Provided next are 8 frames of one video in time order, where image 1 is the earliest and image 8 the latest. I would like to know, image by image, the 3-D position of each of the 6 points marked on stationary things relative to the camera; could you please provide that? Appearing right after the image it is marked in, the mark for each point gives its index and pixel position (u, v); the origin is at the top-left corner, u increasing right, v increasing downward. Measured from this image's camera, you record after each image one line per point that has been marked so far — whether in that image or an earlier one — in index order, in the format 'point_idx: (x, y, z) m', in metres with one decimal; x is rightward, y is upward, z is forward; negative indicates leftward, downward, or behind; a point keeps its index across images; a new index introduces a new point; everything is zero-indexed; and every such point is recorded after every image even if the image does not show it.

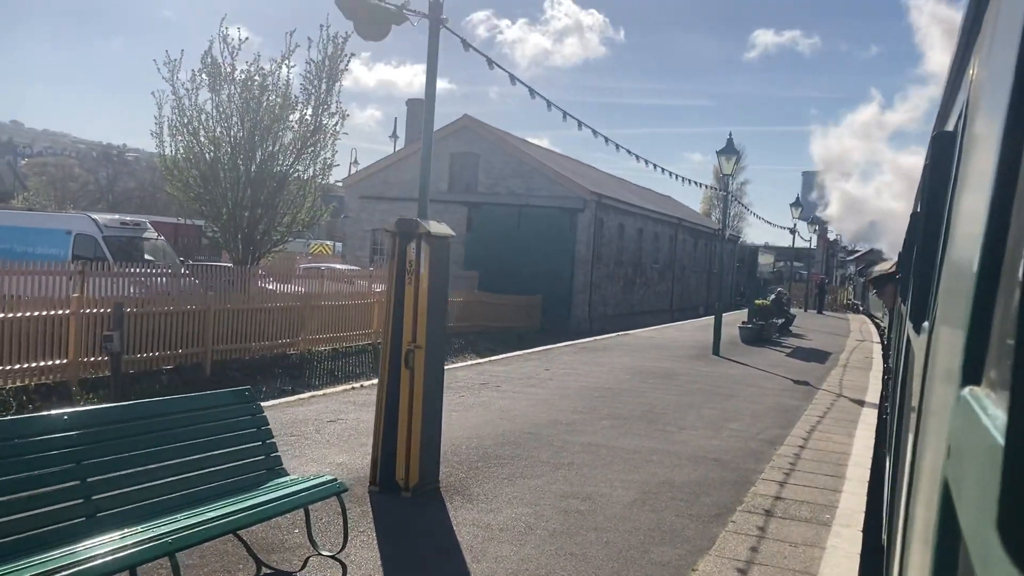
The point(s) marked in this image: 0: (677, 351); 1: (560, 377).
0: (+3.0, -1.1, +16.6) m
1: (+0.6, -1.1, +11.8) m
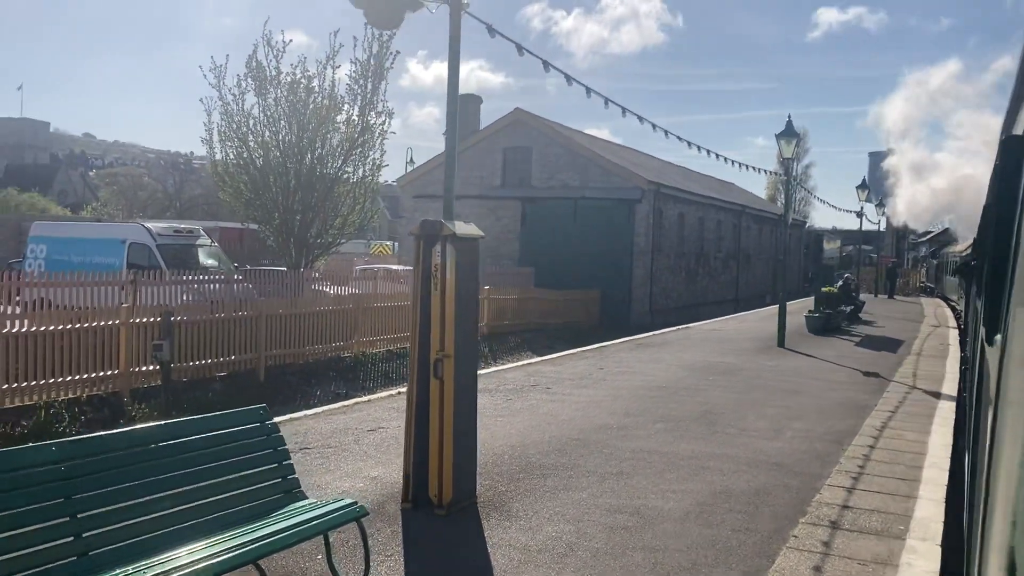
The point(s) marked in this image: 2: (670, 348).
0: (+3.9, -1.0, +16.0) m
1: (+1.3, -1.1, +11.3) m
2: (+2.6, -1.0, +14.9) m
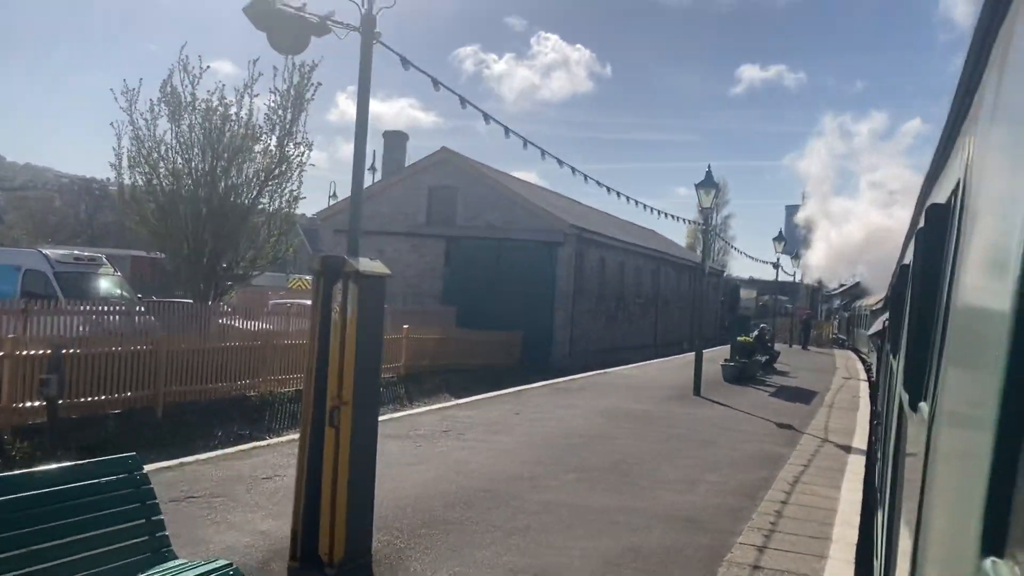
0: (+2.5, -1.8, +15.9) m
1: (+0.2, -1.6, +11.1) m
2: (+1.2, -1.7, +14.8) m
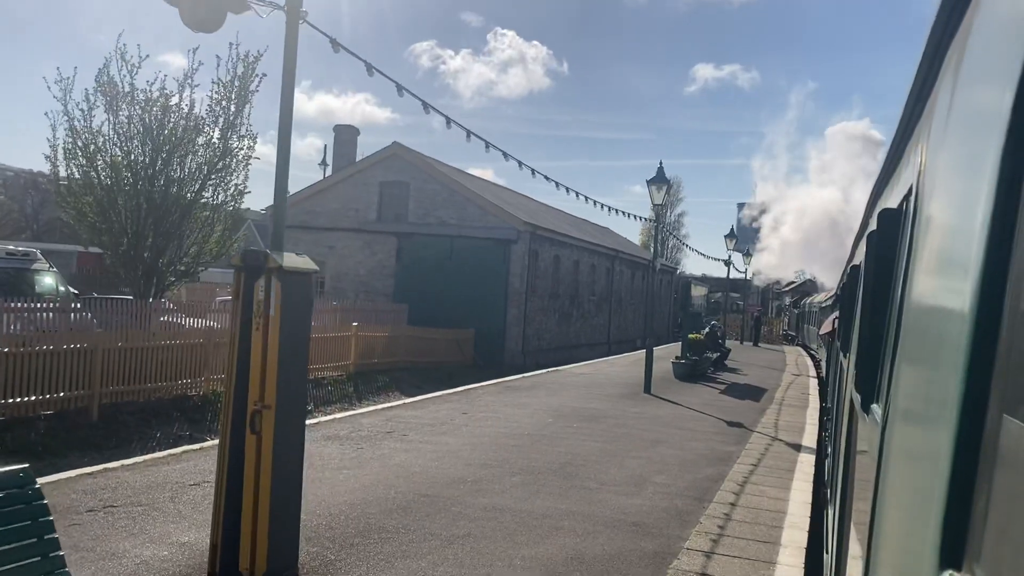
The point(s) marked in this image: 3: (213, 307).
0: (+1.6, -1.7, +15.7) m
1: (-0.4, -1.6, +10.8) m
2: (+0.4, -1.7, +14.5) m
3: (-5.2, -0.3, +15.7) m
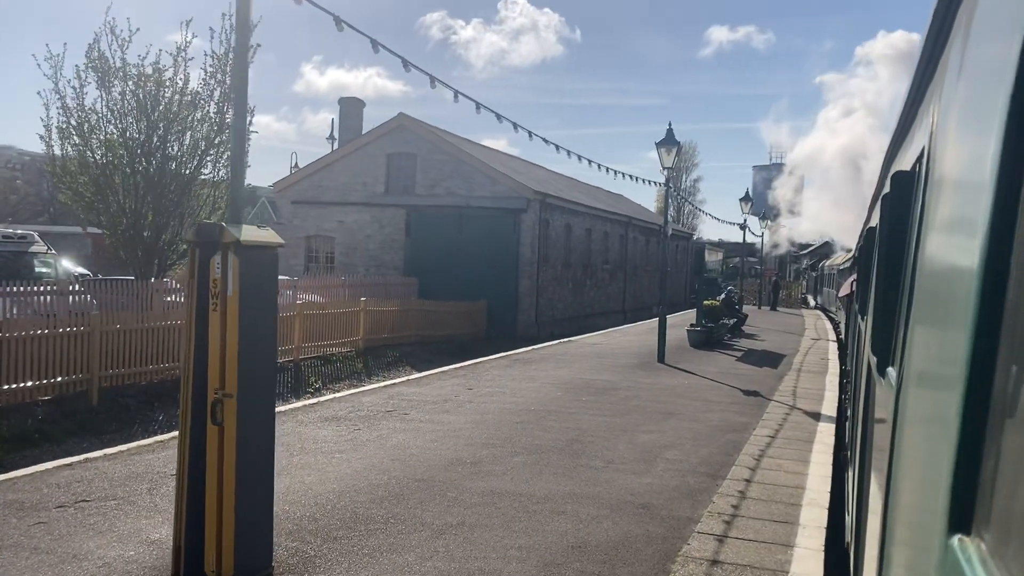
0: (+1.8, -1.2, +15.3) m
1: (-0.3, -1.3, +10.4) m
2: (+0.5, -1.2, +14.1) m
3: (-5.0, 0.0, +15.4) m
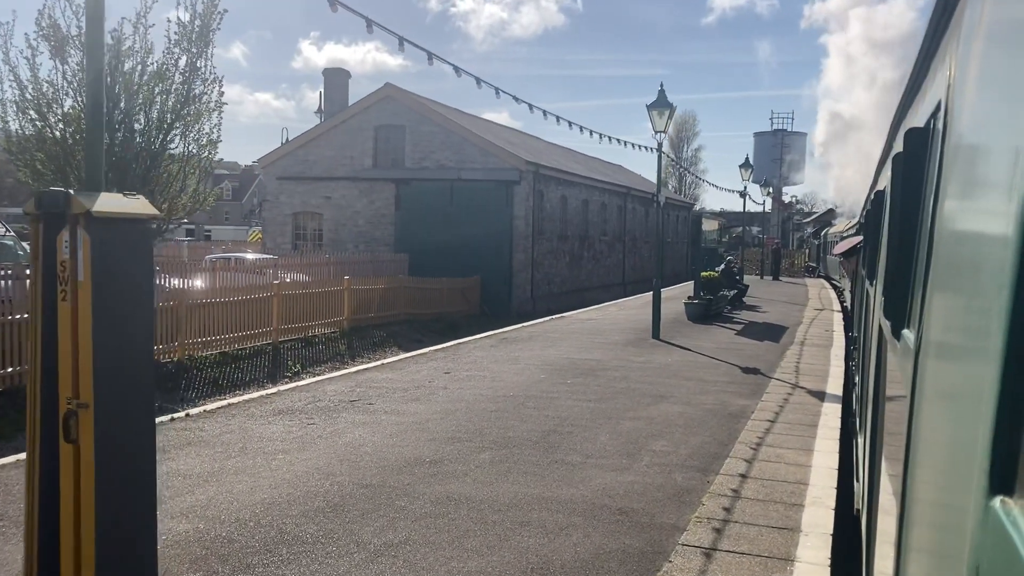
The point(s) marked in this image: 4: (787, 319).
0: (+1.6, -0.8, +14.5) m
1: (-0.6, -1.0, +9.6) m
2: (+0.3, -0.8, +13.3) m
3: (-5.3, +0.3, +14.6) m
4: (+5.8, -0.6, +19.3) m
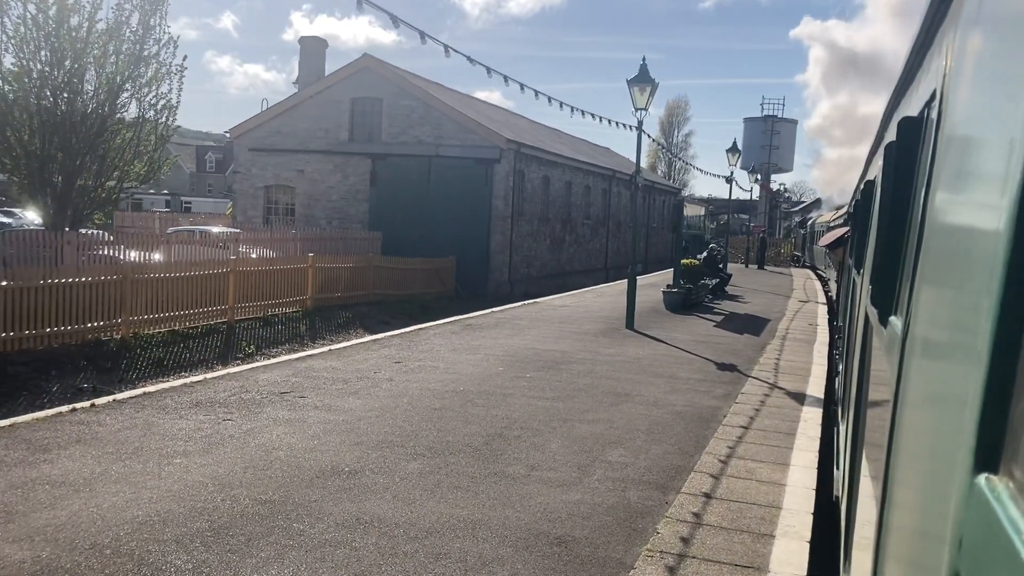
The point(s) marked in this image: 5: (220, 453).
0: (+1.1, -0.6, +13.7) m
1: (-1.0, -0.8, +8.8) m
2: (-0.2, -0.6, +12.5) m
3: (-5.7, +0.7, +13.7) m
4: (+5.2, -0.5, +18.6) m
5: (-1.8, -1.0, +5.8) m
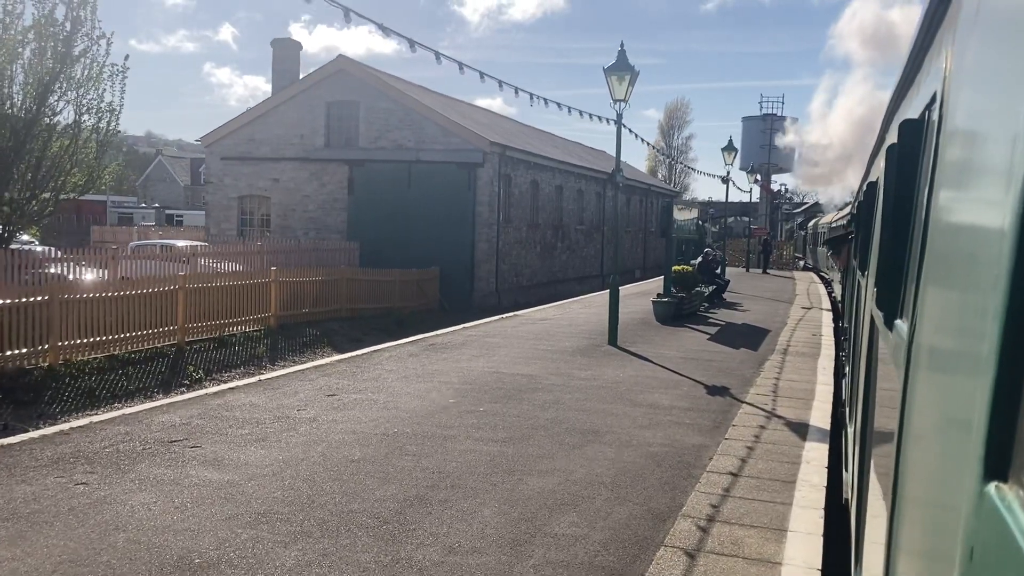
0: (+0.7, -0.7, +12.4) m
1: (-1.4, -1.0, +7.5) m
2: (-0.6, -0.8, +11.2) m
3: (-6.2, +0.4, +12.3) m
4: (+4.8, -0.6, +17.2) m
5: (-2.3, -1.2, +4.4) m
